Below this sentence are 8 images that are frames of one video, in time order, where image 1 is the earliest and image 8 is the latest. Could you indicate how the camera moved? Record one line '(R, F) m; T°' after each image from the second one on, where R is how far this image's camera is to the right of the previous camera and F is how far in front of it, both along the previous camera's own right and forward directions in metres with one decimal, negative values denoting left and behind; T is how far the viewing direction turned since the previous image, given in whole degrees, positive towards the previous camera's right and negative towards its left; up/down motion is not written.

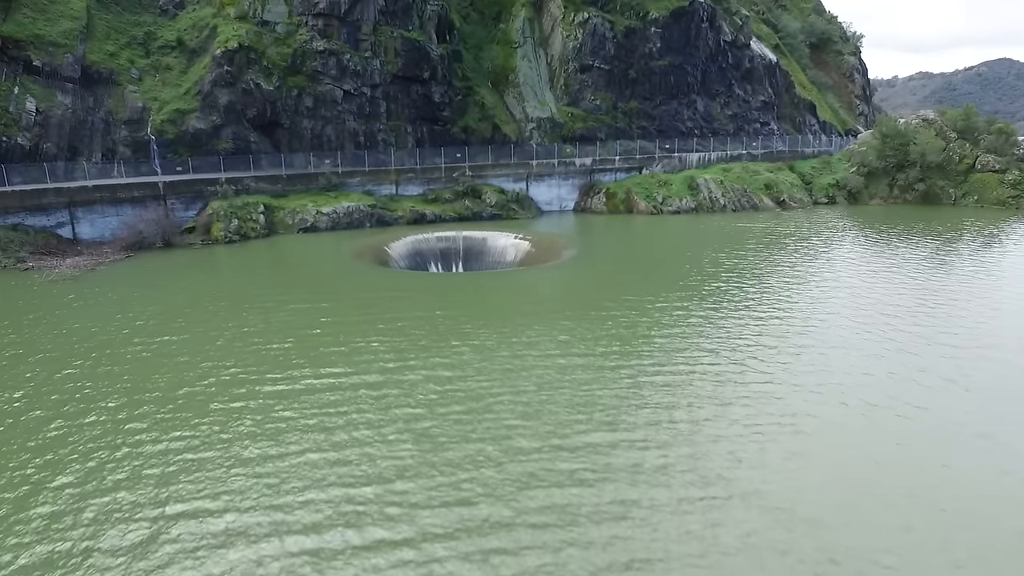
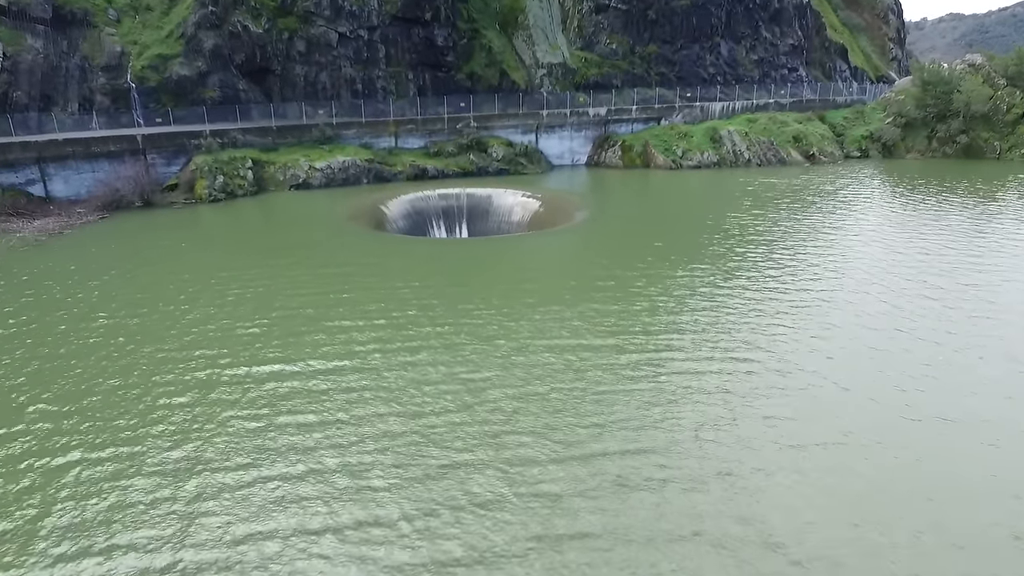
(+0.1, +2.2) m; -1°
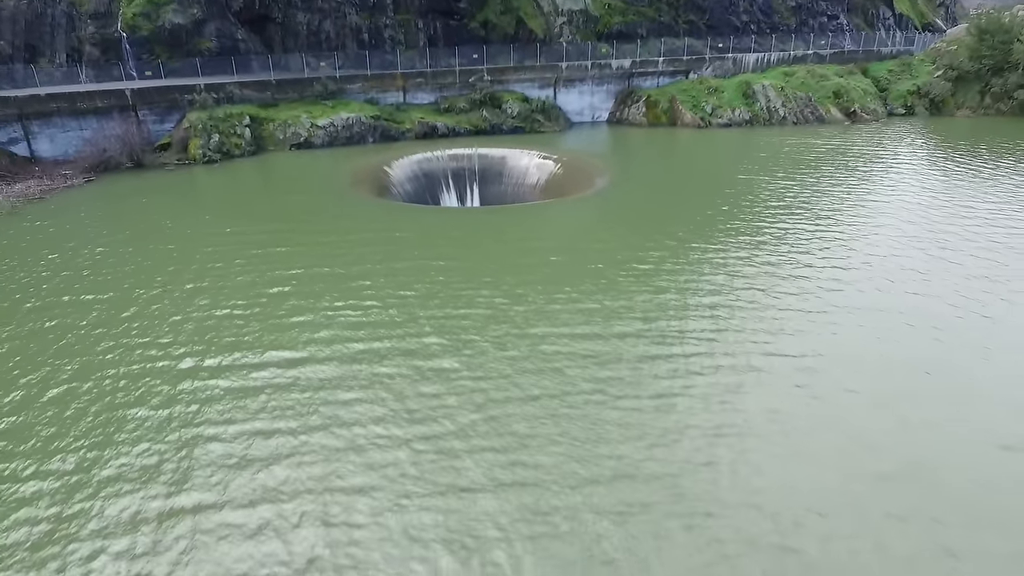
(0.0, +1.8) m; -1°
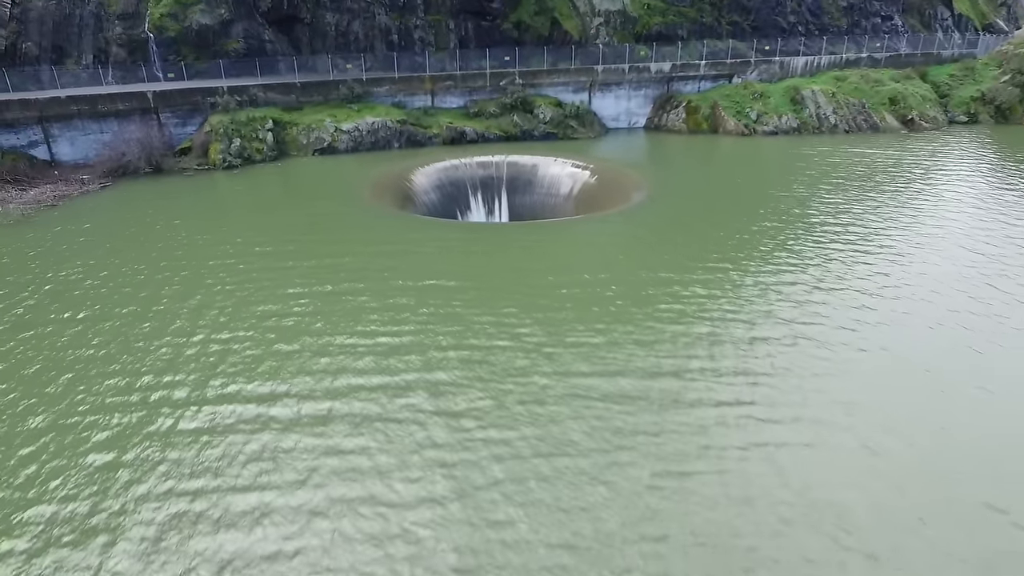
(0.0, +1.5) m; -3°
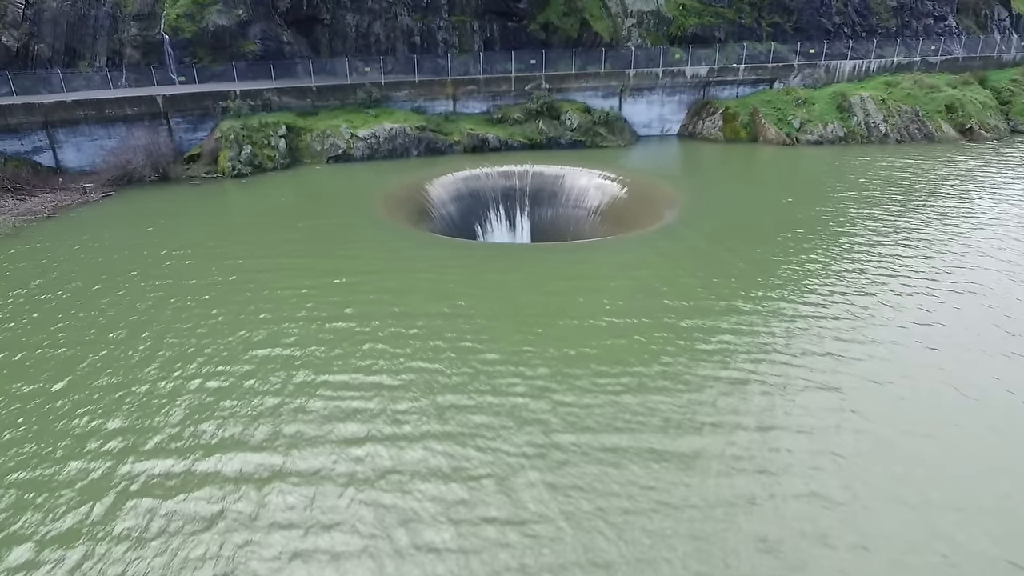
(+0.1, +1.7) m; -2°
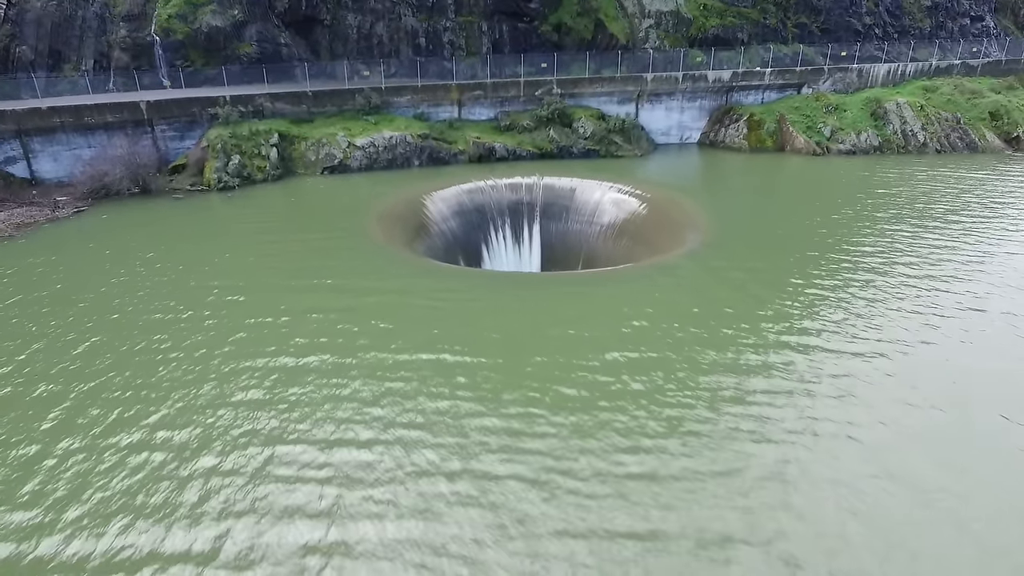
(+0.1, +1.9) m; -1°
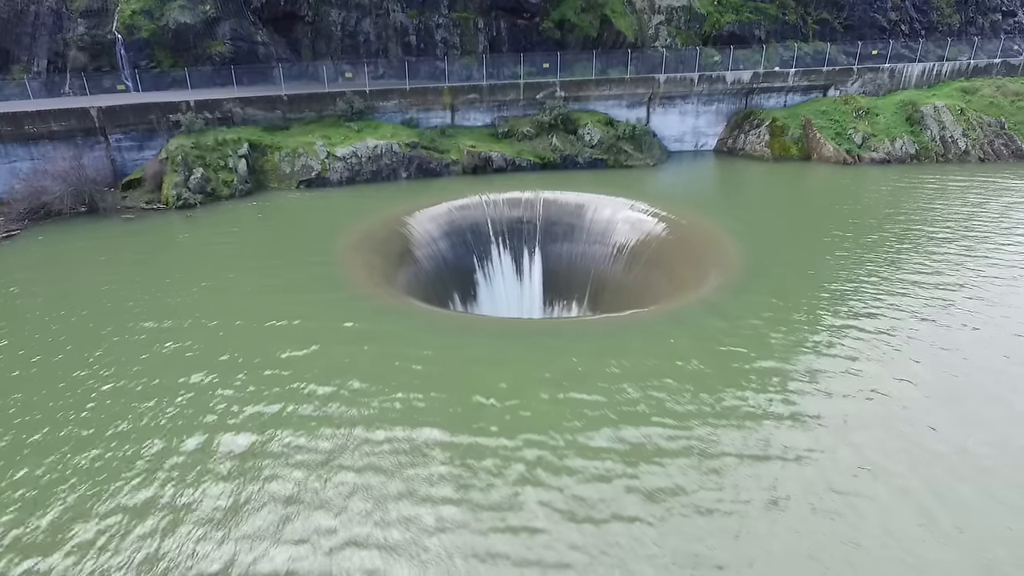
(0.0, +2.7) m; 0°
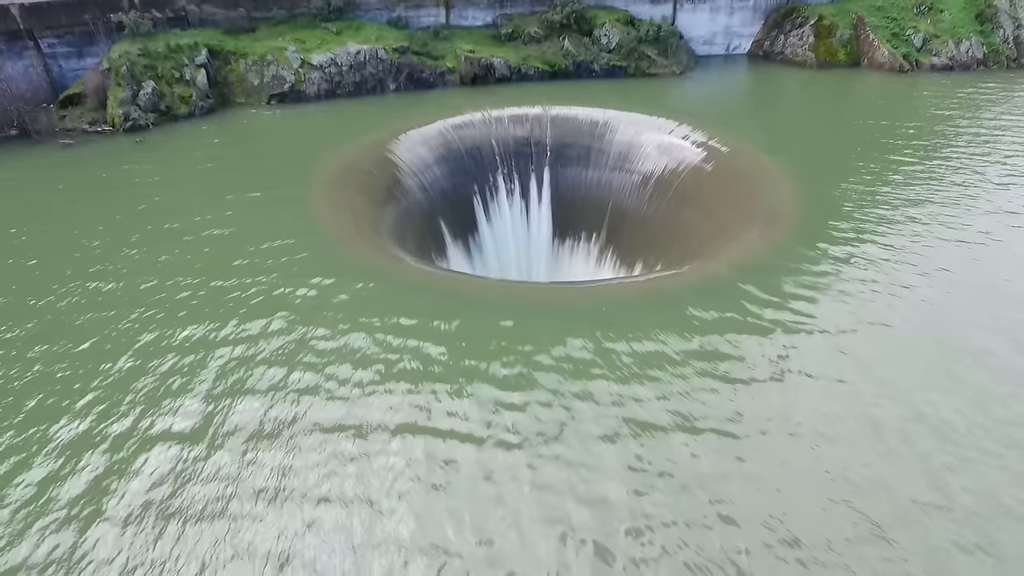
(-0.2, +2.5) m; 0°
